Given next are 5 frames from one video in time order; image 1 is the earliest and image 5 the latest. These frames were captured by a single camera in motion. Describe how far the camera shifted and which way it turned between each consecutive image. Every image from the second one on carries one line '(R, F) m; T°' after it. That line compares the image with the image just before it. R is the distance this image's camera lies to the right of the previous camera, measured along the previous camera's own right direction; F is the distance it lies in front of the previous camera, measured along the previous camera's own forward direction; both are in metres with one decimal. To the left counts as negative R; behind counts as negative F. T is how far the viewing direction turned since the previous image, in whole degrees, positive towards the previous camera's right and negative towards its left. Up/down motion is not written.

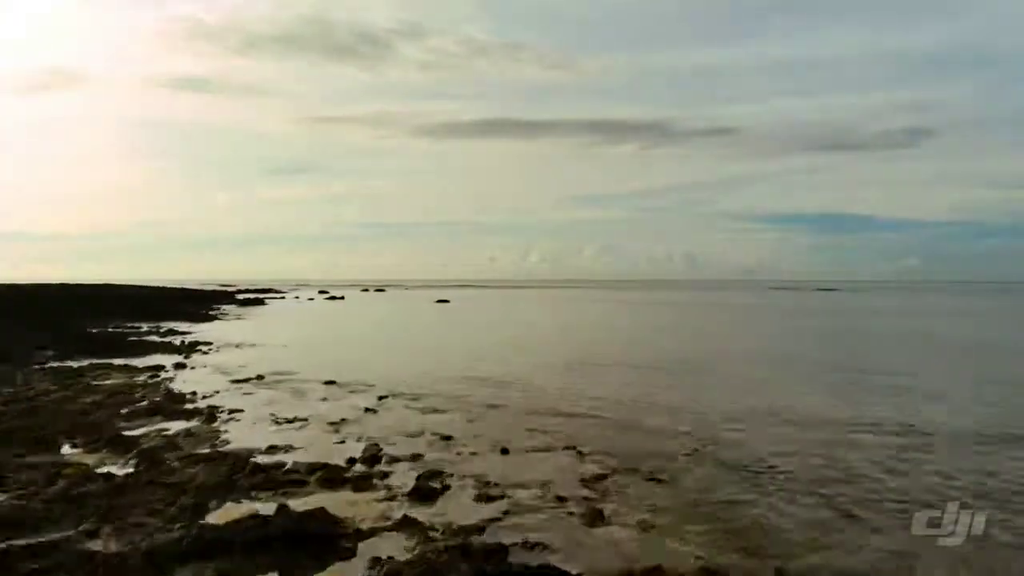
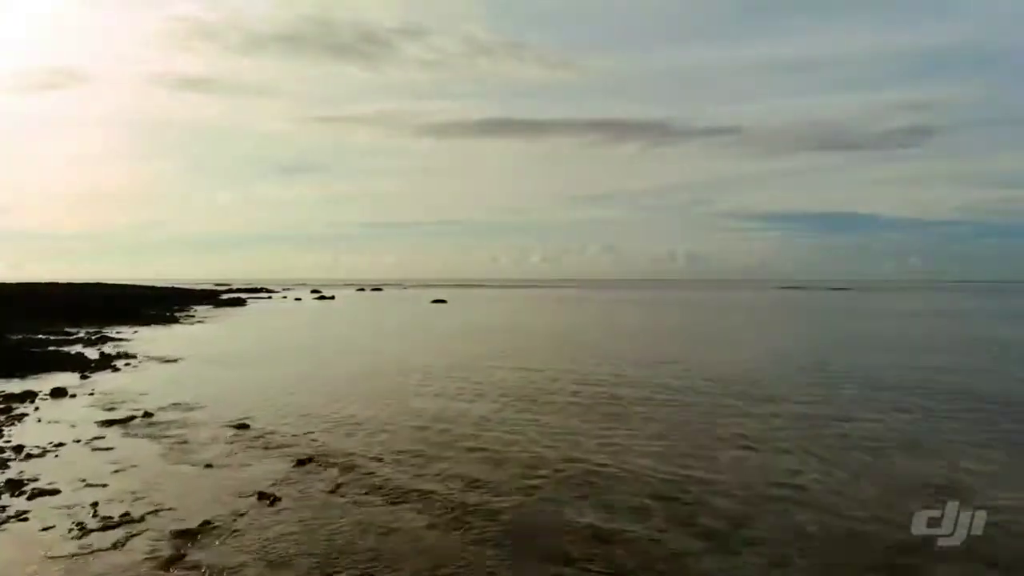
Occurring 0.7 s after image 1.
(0.0, +5.0) m; 0°
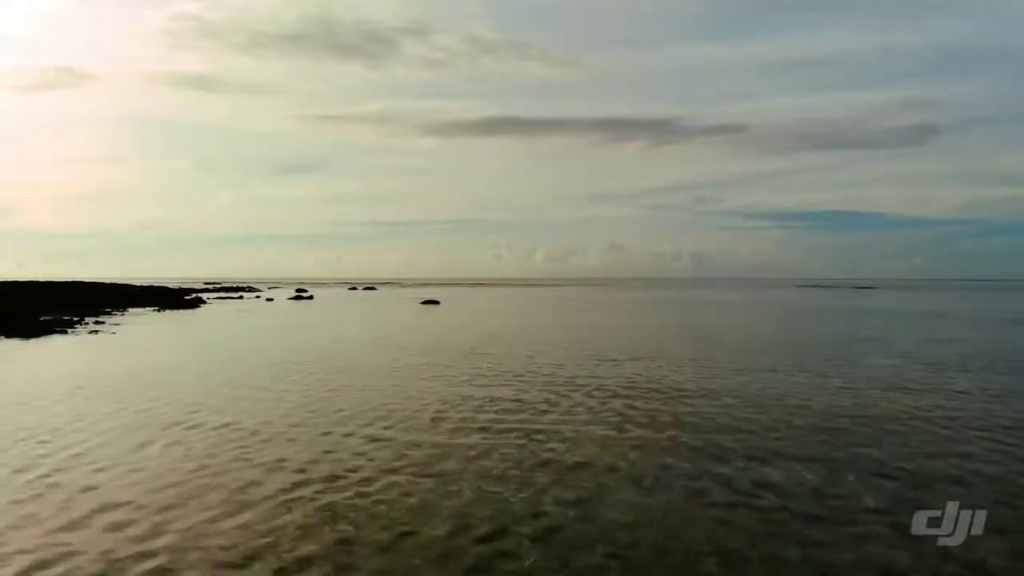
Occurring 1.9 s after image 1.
(+1.7, +5.3) m; 0°
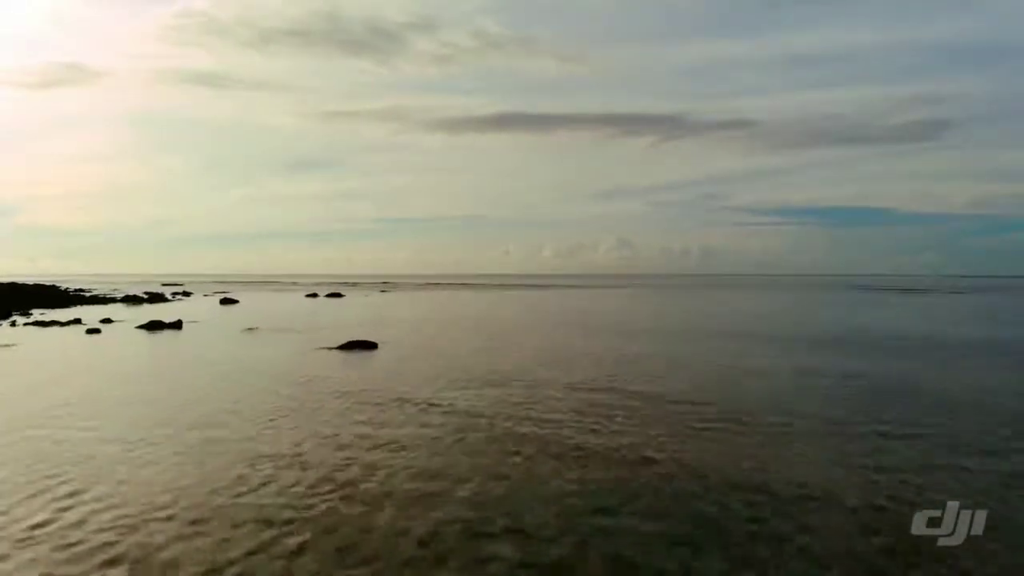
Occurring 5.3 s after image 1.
(-1.7, -1.0) m; -1°
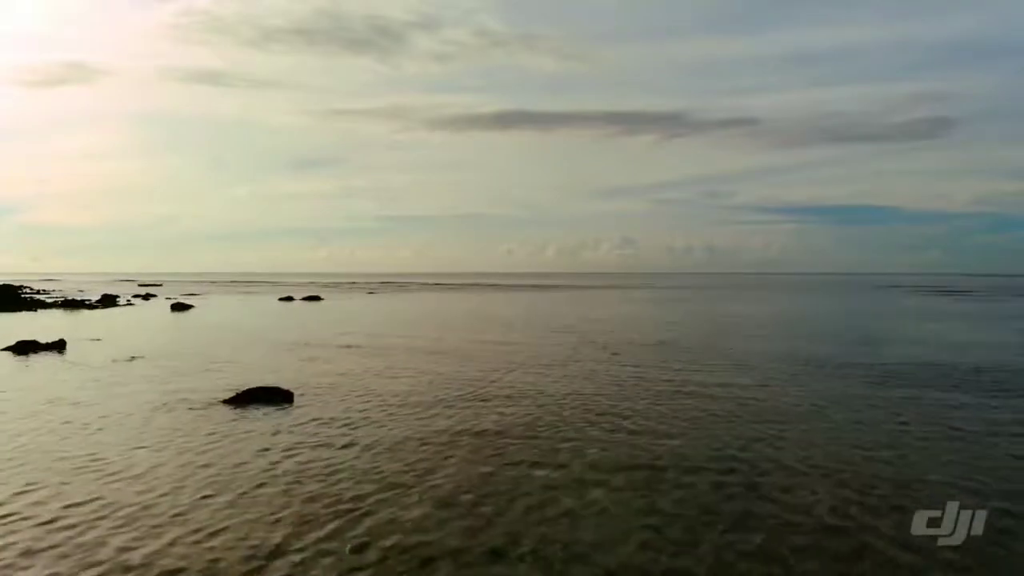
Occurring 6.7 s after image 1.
(+3.7, +1.4) m; 0°
